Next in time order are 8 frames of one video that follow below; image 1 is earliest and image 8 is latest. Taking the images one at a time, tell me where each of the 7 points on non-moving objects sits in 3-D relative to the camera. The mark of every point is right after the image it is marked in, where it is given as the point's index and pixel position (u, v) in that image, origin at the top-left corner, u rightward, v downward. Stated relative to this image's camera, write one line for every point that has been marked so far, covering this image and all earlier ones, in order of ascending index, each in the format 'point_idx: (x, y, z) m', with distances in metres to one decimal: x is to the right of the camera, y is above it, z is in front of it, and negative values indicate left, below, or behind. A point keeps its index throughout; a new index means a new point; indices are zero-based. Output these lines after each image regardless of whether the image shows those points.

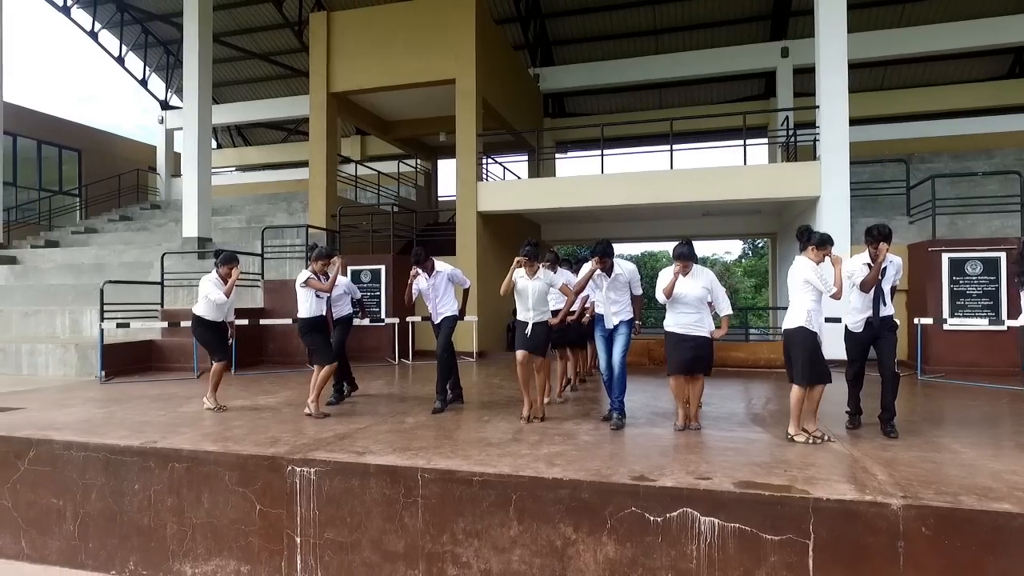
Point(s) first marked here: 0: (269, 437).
0: (-1.8, -1.1, +4.6) m
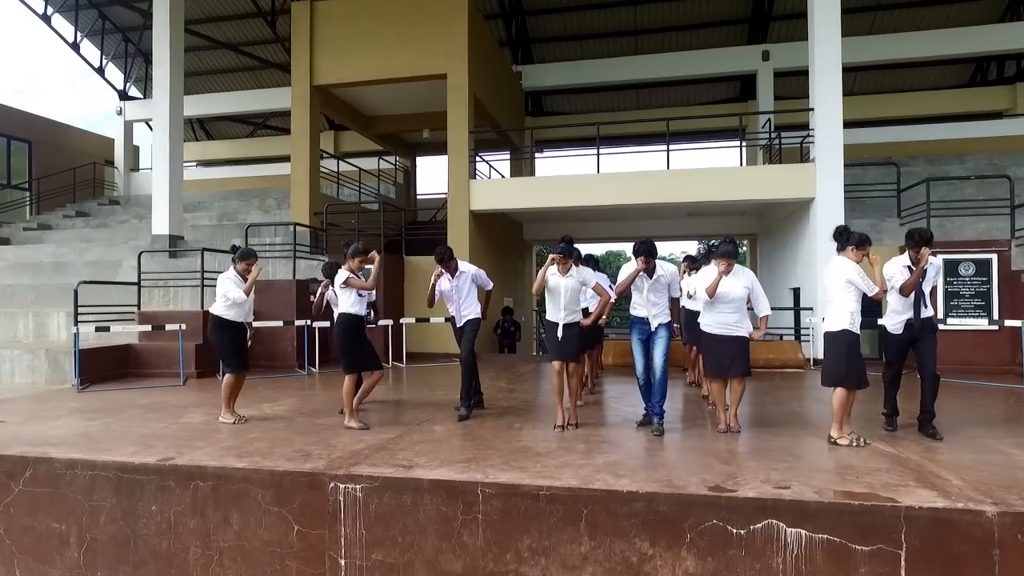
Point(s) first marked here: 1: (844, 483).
0: (-1.5, -1.1, +4.2) m
1: (+1.9, -1.1, +3.5) m
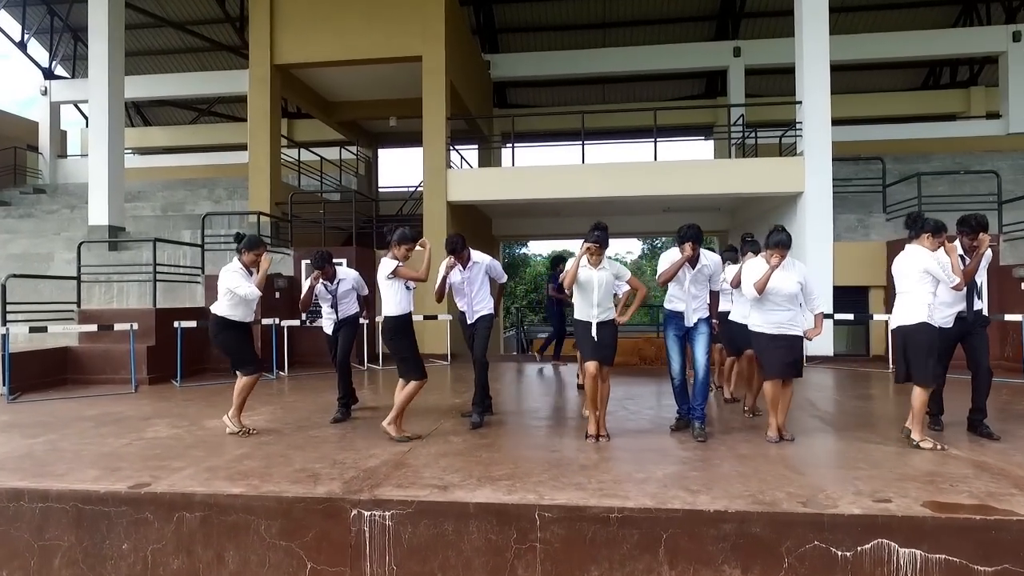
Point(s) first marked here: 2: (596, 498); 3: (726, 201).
0: (-1.2, -1.1, +3.6) m
1: (+2.2, -1.0, +3.1) m
2: (+0.4, -1.1, +3.1) m
3: (+4.1, +1.7, +11.9) m
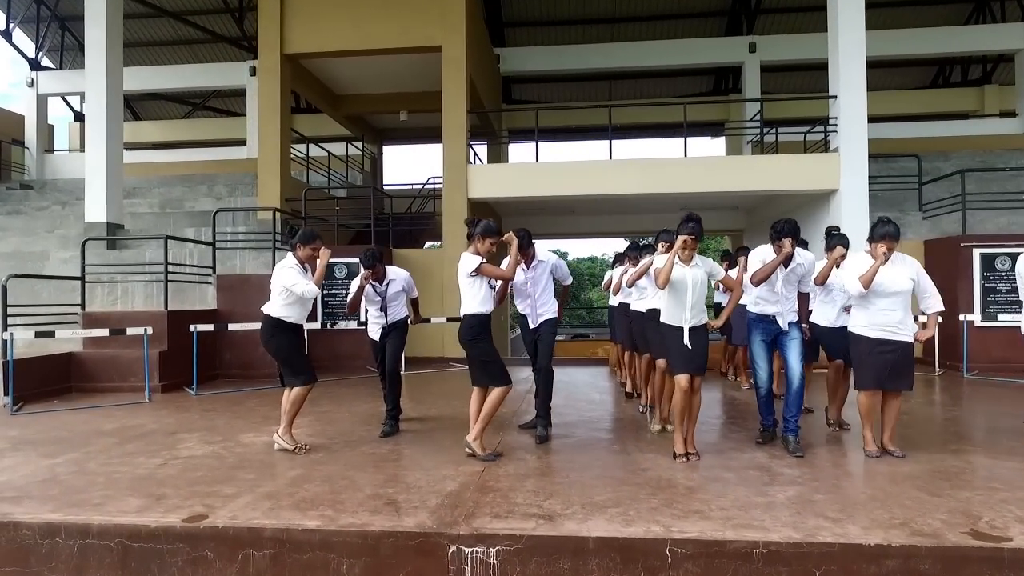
0: (-0.7, -1.1, +3.1) m
1: (+2.7, -1.0, +2.8) m
2: (+1.0, -1.1, +2.7) m
3: (+4.4, +1.7, +11.6) m
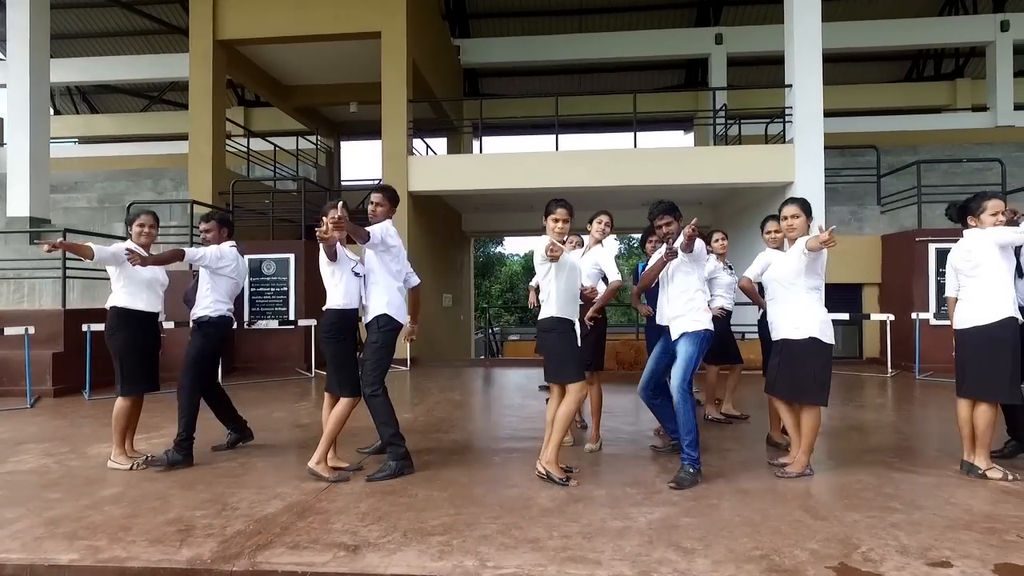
0: (-1.5, -1.0, +2.7) m
1: (+1.9, -1.0, +2.4) m
2: (+0.2, -1.0, +2.3) m
3: (+3.6, +1.7, +11.2) m
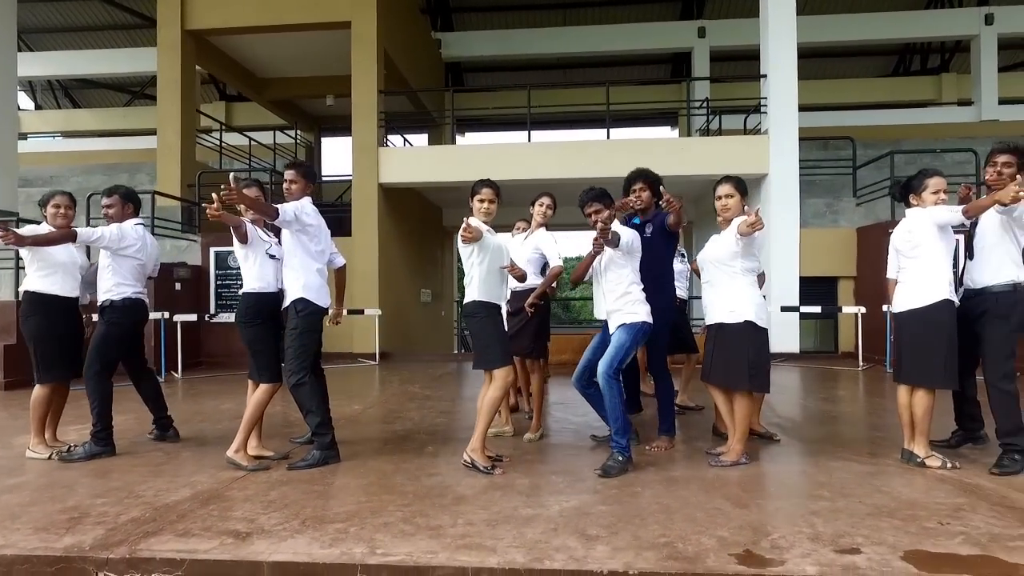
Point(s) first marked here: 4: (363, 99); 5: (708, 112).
0: (-1.9, -0.9, +2.6) m
1: (+1.5, -0.9, +2.3) m
2: (-0.2, -0.9, +2.2) m
3: (+3.2, +1.8, +11.1) m
4: (-2.2, +2.8, +9.1) m
5: (+3.8, +3.5, +12.1) m
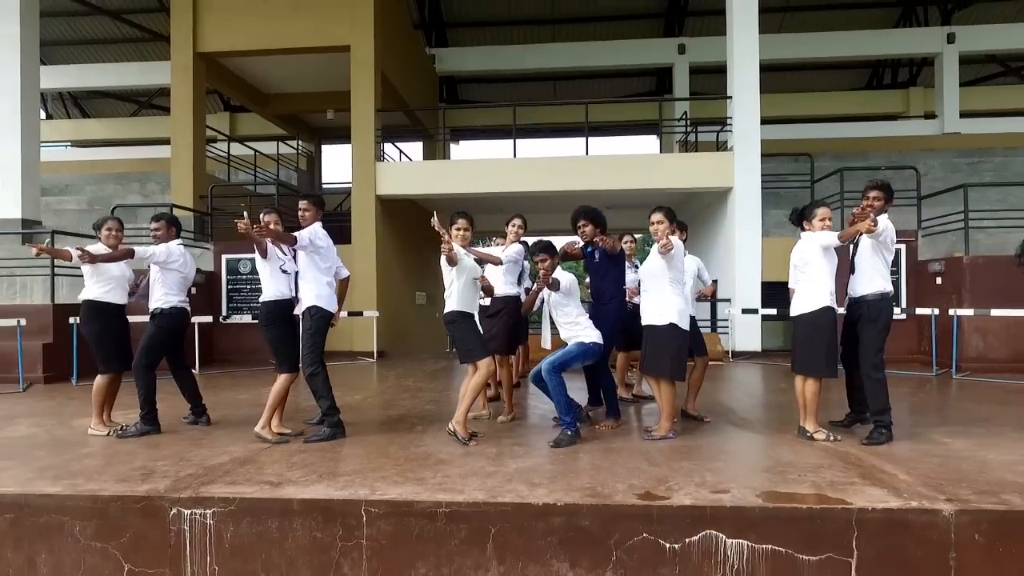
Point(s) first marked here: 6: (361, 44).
0: (-2.0, -1.0, +3.4) m
1: (+1.4, -1.0, +3.1) m
2: (-0.4, -1.0, +3.0) m
3: (+2.9, +1.7, +11.9) m
4: (-2.4, +2.7, +9.9) m
5: (+3.6, +3.4, +12.9) m
6: (-2.4, +3.9, +9.8) m
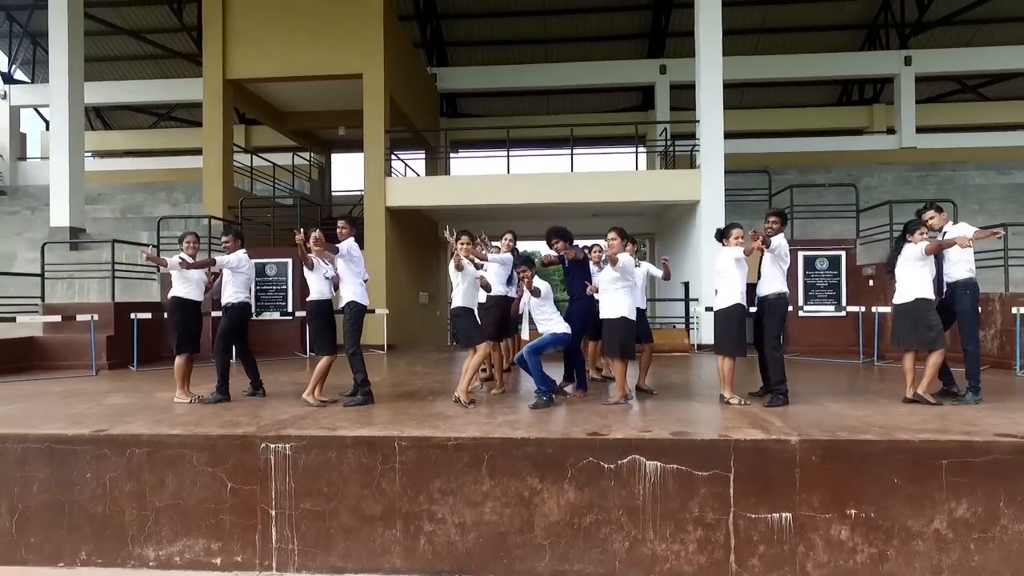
0: (-2.1, -1.0, +4.6) m
1: (+1.3, -1.0, +4.3) m
2: (-0.5, -1.0, +4.2) m
3: (+2.8, +1.7, +13.2) m
4: (-2.5, +2.7, +11.1) m
5: (+3.5, +3.4, +14.2) m
6: (-2.5, +3.9, +11.1) m
